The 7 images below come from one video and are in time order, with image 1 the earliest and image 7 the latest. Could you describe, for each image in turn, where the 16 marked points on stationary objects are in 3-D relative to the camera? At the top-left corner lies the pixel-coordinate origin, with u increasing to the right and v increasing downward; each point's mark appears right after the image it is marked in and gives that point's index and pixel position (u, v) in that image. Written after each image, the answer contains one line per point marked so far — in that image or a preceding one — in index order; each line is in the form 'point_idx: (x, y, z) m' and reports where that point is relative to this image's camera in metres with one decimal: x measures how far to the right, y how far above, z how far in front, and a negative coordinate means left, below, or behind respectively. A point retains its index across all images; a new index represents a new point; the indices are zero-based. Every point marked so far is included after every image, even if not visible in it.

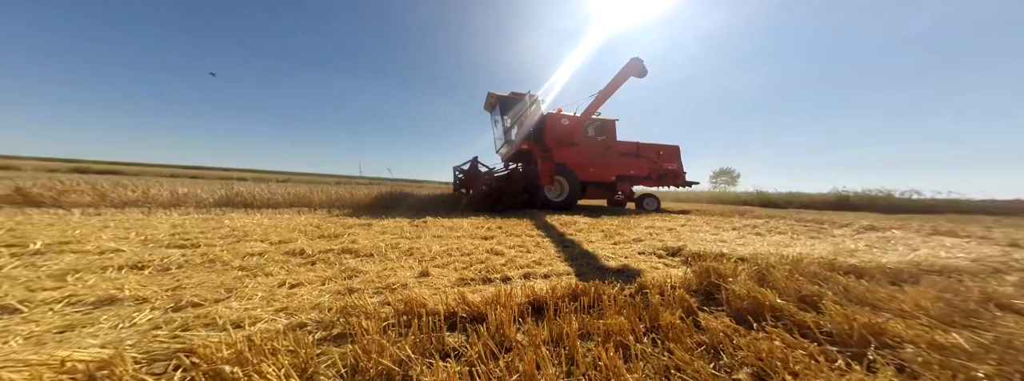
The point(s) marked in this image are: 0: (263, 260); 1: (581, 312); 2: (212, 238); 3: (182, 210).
0: (-1.6, -0.5, +1.6) m
1: (+0.3, -0.6, +1.2) m
2: (-2.4, -0.4, +1.9) m
3: (-4.4, -0.3, +3.2) m
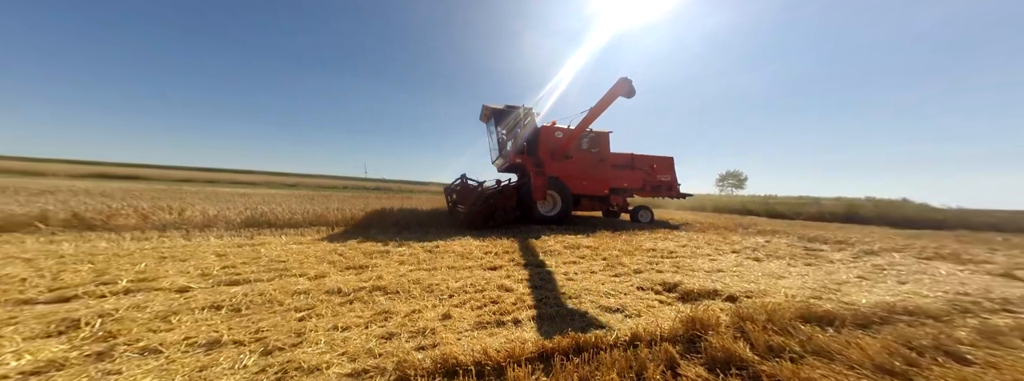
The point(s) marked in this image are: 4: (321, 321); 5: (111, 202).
0: (-1.5, -0.9, +1.8) m
1: (+0.4, -1.0, +1.4) m
2: (-2.3, -0.8, +2.2) m
3: (-4.3, -0.6, +3.5) m
4: (-1.2, -0.9, +1.6) m
5: (-7.3, -0.2, +4.3) m
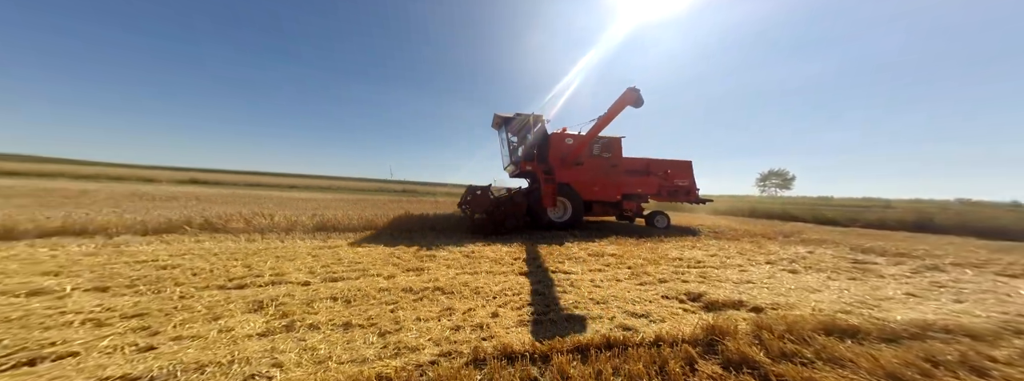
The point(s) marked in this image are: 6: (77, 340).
0: (-1.1, -1.1, +2.3) m
1: (+0.7, -1.2, +1.7) m
2: (-1.9, -1.0, +2.8) m
3: (-3.8, -0.8, +4.2) m
4: (-0.9, -1.1, +2.0) m
5: (-6.6, -0.4, +5.3) m
6: (-2.5, -1.0, +1.5) m
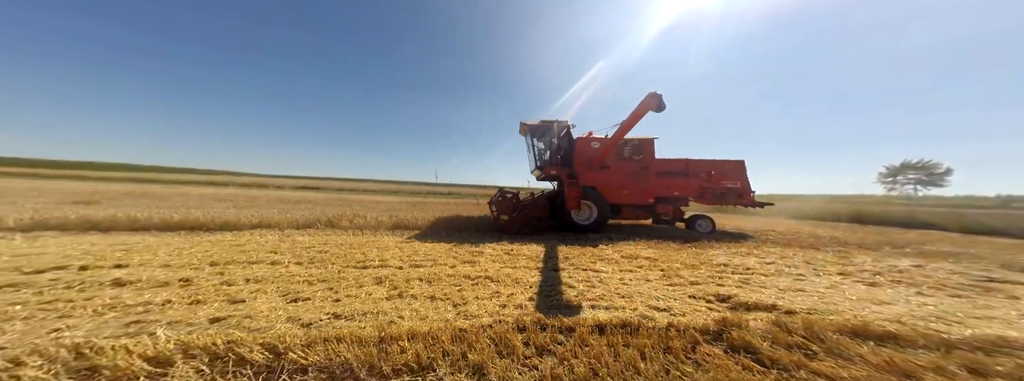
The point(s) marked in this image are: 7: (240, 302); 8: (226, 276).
0: (-0.7, -1.2, +3.1) m
1: (+1.0, -1.3, +2.2) m
2: (-1.4, -1.1, +3.7) m
3: (-2.9, -1.0, +5.5) m
4: (-0.5, -1.2, +2.8) m
5: (-5.5, -0.6, +7.1) m
6: (-2.1, -1.1, +2.5) m
7: (-2.6, -1.1, +2.3) m
8: (-3.2, -1.0, +2.8) m
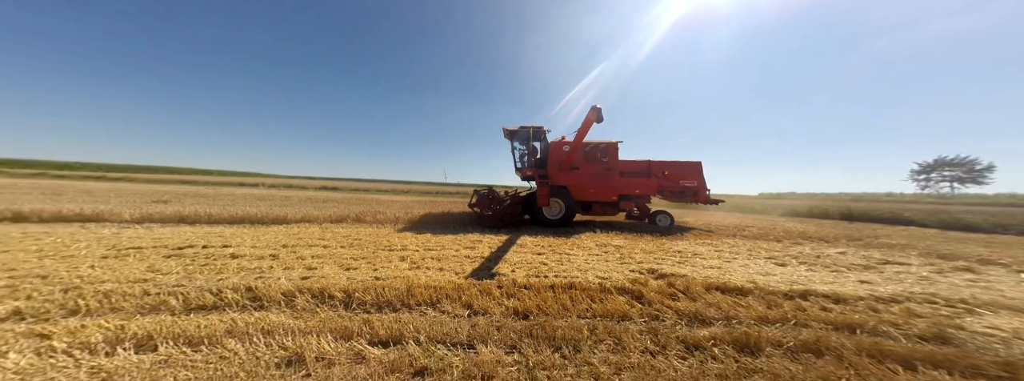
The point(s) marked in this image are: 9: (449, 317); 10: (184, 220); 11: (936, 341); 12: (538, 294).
0: (-1.0, -1.2, +4.2) m
1: (+0.7, -1.3, +3.3) m
2: (-1.7, -1.1, +4.8) m
3: (-3.2, -1.0, +6.7) m
4: (-0.8, -1.2, +3.9) m
5: (-5.8, -0.6, +8.3) m
6: (-2.4, -1.2, +3.7) m
7: (-2.9, -1.1, +3.5) m
8: (-3.5, -1.0, +3.9) m
9: (-0.7, -1.4, +2.6) m
10: (-7.5, -0.7, +5.4) m
11: (+3.6, -1.3, +2.0) m
12: (+0.4, -1.4, +3.1) m
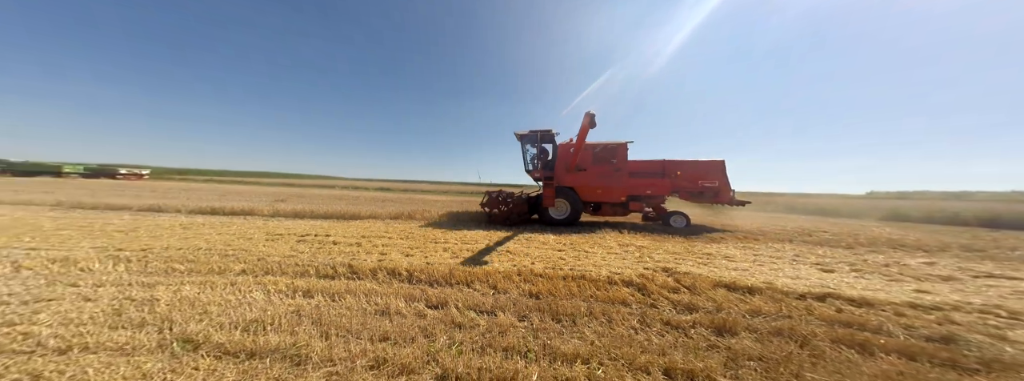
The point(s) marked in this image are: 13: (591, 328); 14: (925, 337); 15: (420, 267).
0: (-0.5, -1.3, +5.0) m
1: (+1.0, -1.4, +3.8) m
2: (-1.1, -1.2, +5.7) m
3: (-2.2, -1.1, +7.8) m
4: (-0.4, -1.3, +4.6) m
5: (-4.5, -0.7, +9.8) m
6: (-2.0, -1.2, +4.7) m
7: (-2.5, -1.2, +4.5) m
8: (-3.0, -1.1, +5.1) m
9: (-0.5, -1.5, +3.3) m
10: (-6.7, -0.8, +7.2) m
11: (+3.7, -1.3, +2.0) m
12: (+0.6, -1.4, +3.6) m
13: (+0.9, -1.5, +2.5) m
14: (+3.6, -1.3, +2.1) m
15: (-1.6, -1.3, +4.1) m
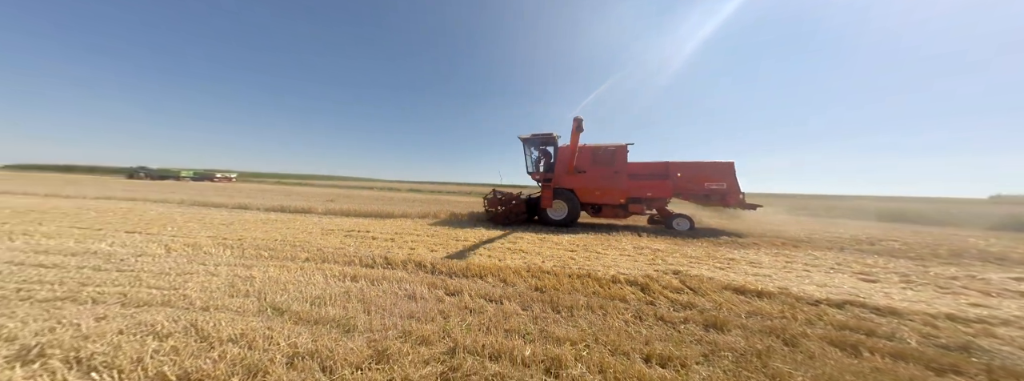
0: (-0.2, -1.3, +5.3) m
1: (+1.2, -1.4, +3.9) m
2: (-0.7, -1.2, +6.1) m
3: (-1.6, -1.1, +8.3) m
4: (-0.1, -1.3, +5.0) m
5: (-3.6, -0.8, +10.6) m
6: (-1.7, -1.3, +5.2) m
7: (-2.2, -1.2, +5.1) m
8: (-2.7, -1.2, +5.8) m
9: (-0.4, -1.5, +3.7) m
10: (-6.1, -0.8, +8.3) m
11: (+3.6, -1.3, +1.9) m
12: (+0.8, -1.4, +3.8) m
13: (+0.9, -1.5, +2.8) m
14: (+3.6, -1.3, +2.0) m
15: (-1.4, -1.4, +4.6) m
